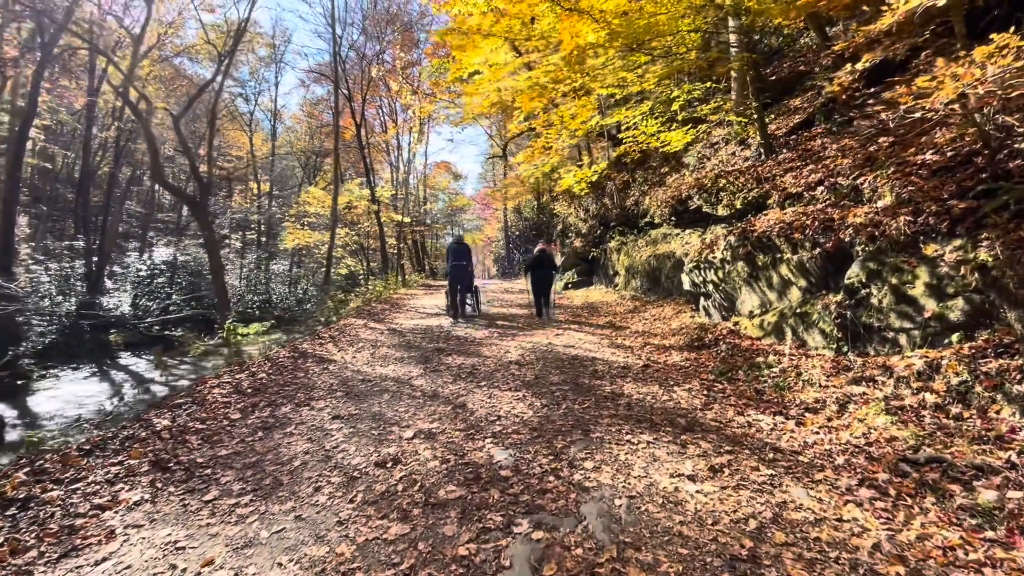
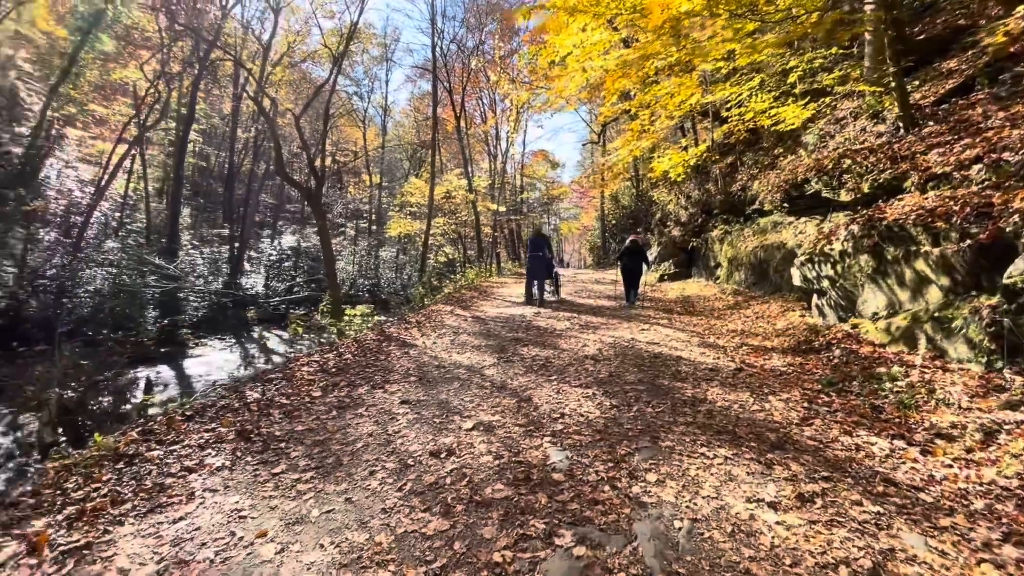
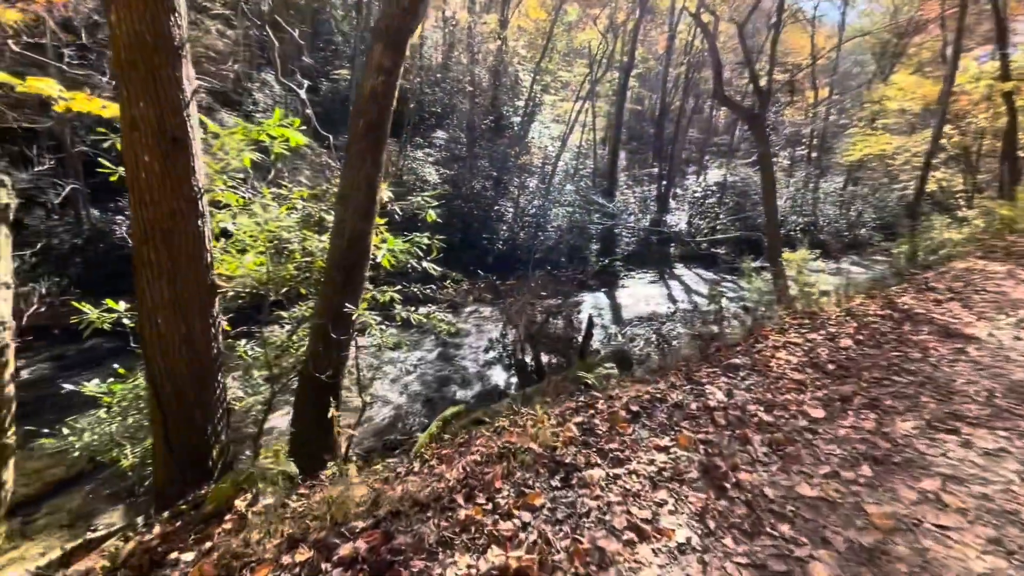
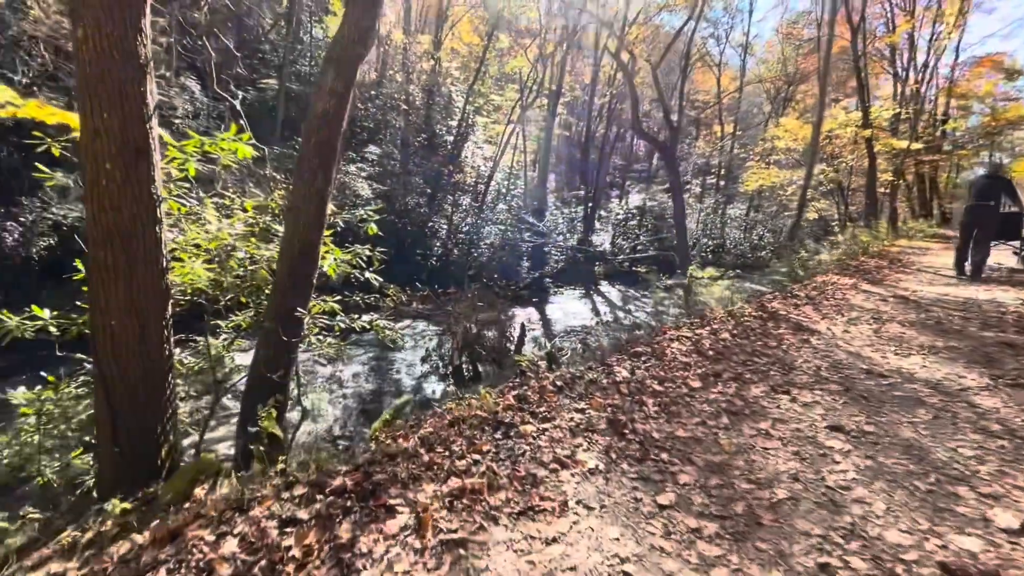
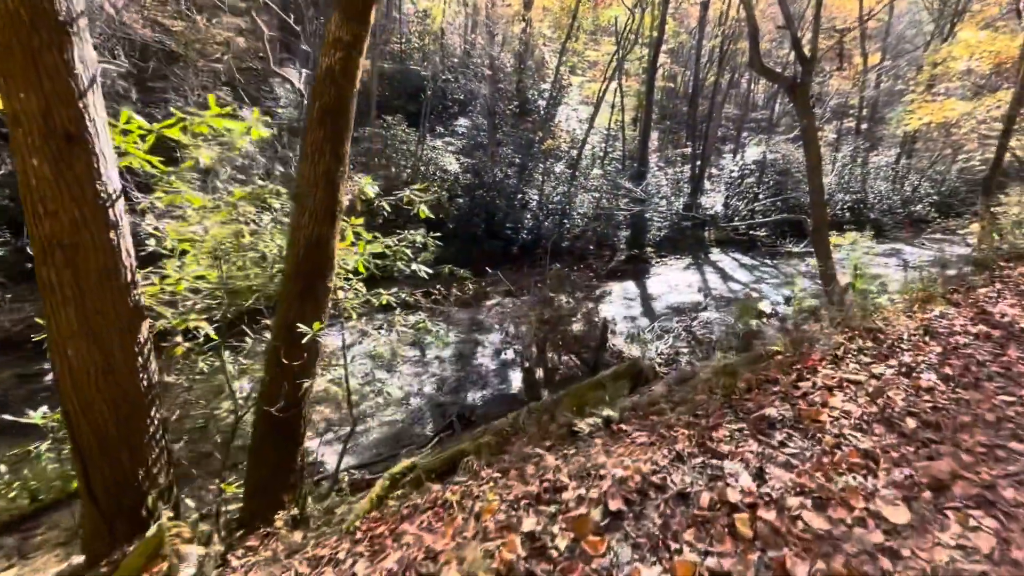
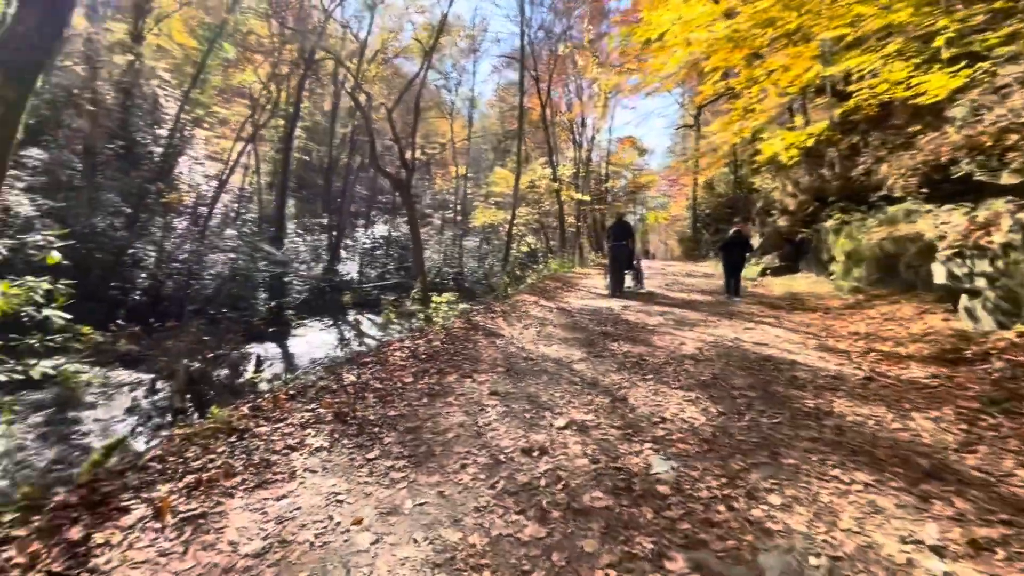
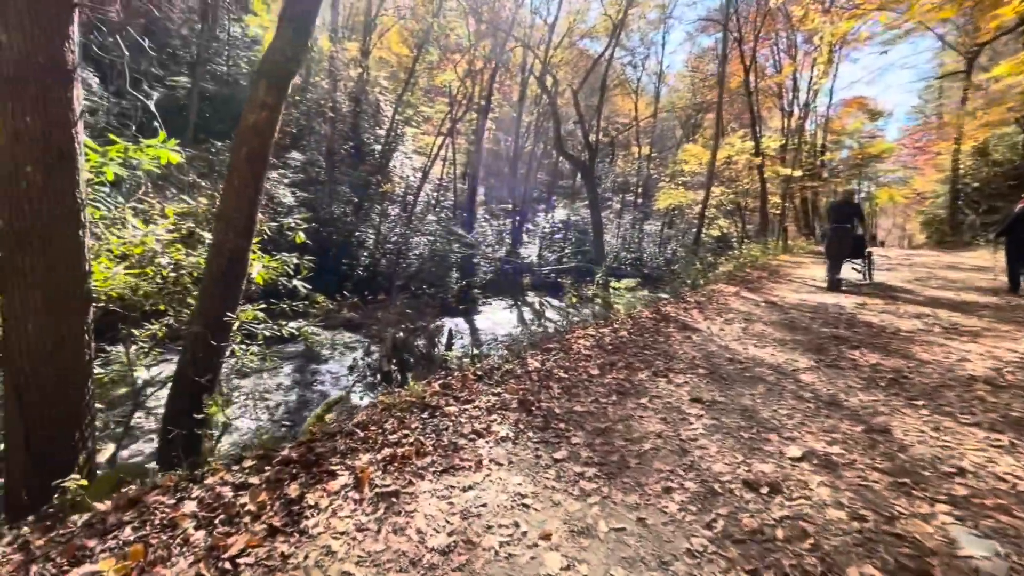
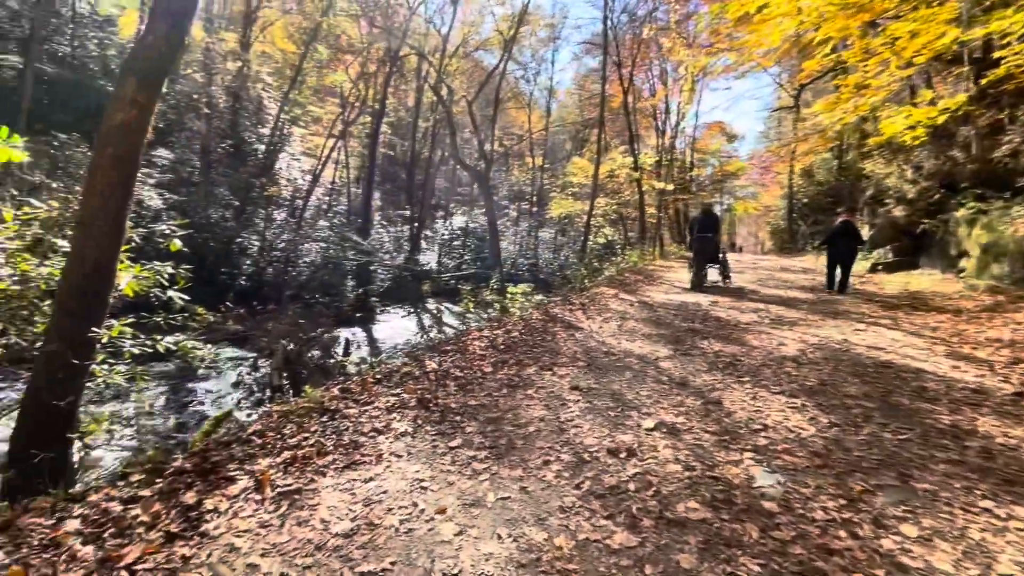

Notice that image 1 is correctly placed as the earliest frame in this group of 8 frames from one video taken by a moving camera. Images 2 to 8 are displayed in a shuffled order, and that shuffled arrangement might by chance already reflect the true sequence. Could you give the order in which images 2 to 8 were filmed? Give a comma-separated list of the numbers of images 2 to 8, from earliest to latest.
2, 6, 8, 7, 4, 3, 5
